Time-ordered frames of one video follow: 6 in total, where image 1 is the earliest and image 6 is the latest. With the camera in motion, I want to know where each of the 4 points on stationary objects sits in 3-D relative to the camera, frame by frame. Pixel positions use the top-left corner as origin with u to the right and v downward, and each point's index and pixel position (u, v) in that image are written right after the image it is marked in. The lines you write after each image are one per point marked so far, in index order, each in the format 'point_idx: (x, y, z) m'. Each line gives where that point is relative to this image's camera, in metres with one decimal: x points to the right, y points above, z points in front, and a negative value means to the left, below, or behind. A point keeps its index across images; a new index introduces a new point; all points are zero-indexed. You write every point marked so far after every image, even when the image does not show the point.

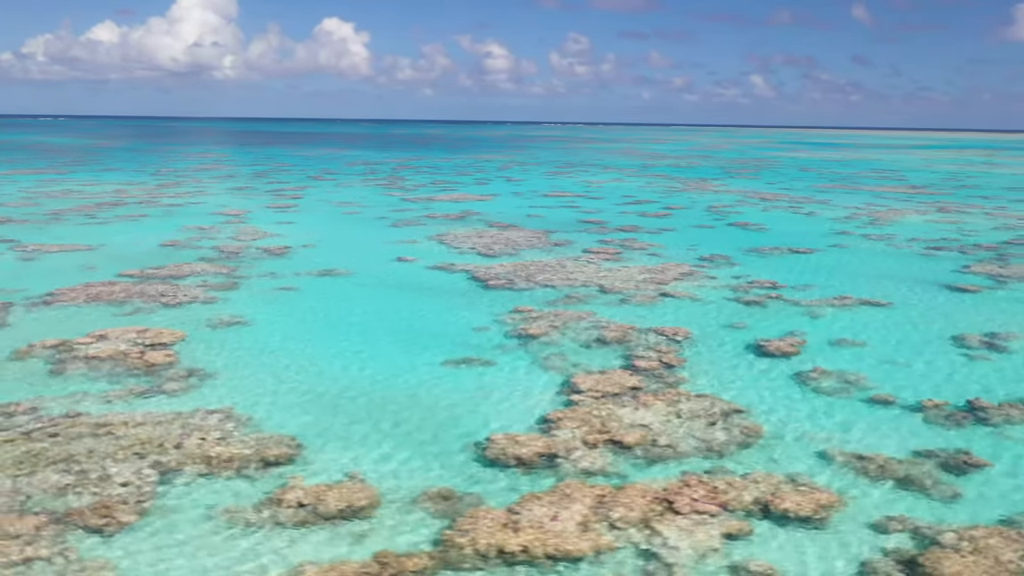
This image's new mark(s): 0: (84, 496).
0: (-4.8, -2.4, +9.2) m
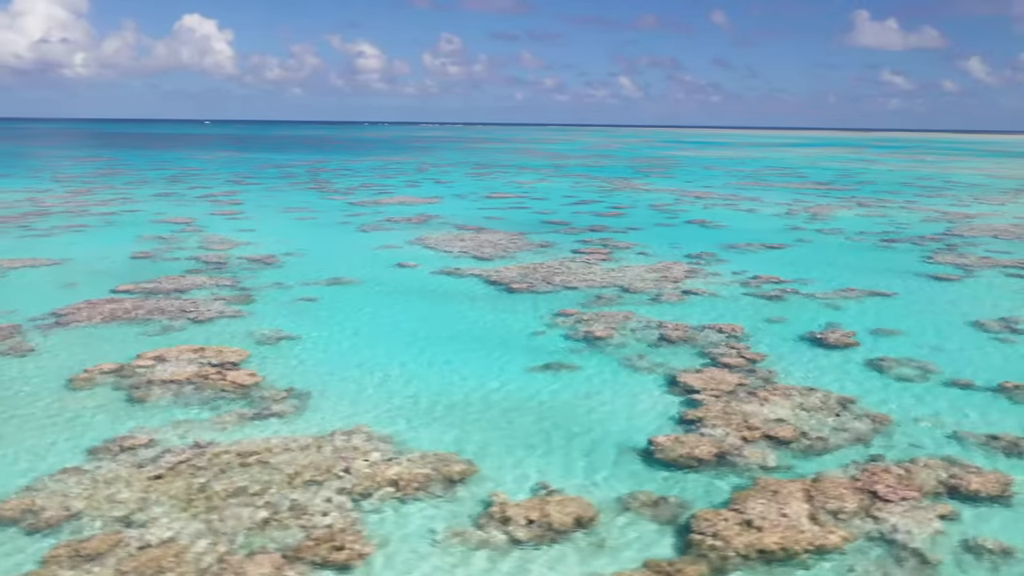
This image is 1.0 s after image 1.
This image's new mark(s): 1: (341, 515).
0: (-2.3, -2.6, +8.7) m
1: (-1.9, -2.5, +9.0) m
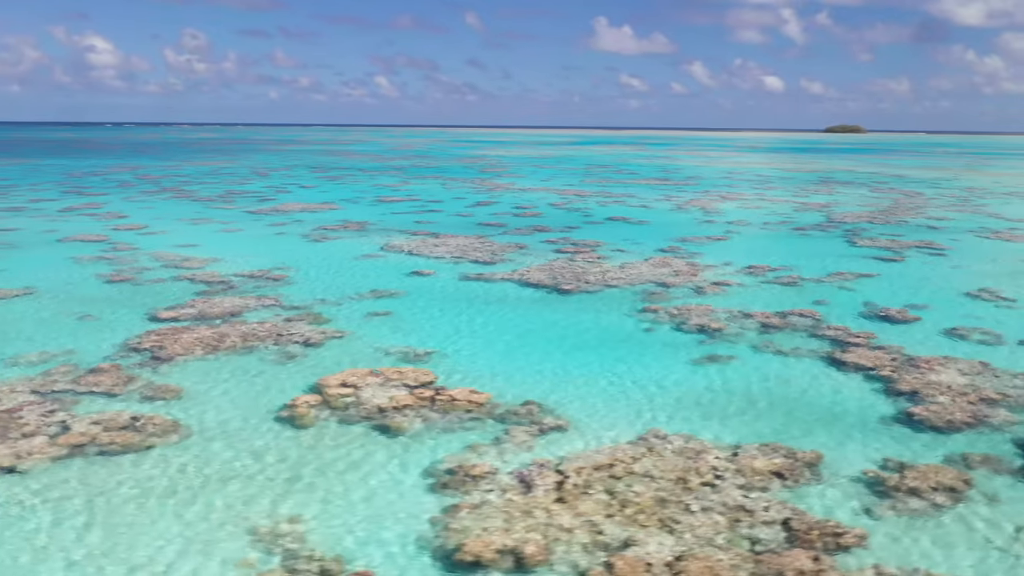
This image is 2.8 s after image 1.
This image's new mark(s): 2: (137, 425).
0: (+2.8, -2.6, +9.0) m
1: (+3.1, -2.5, +9.4) m
2: (-5.4, -2.0, +11.8) m
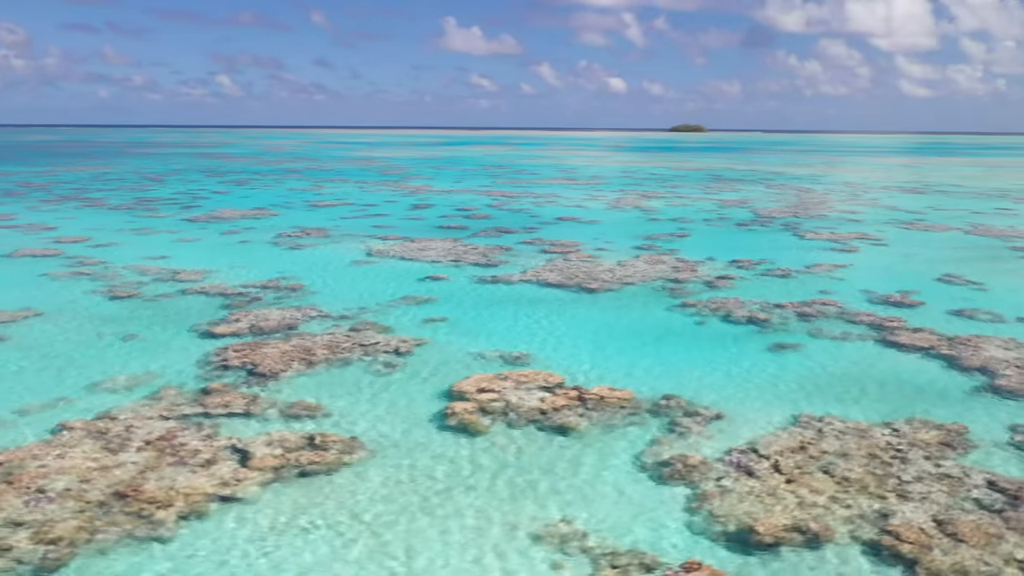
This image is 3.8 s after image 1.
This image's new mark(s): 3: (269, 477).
0: (+5.9, -2.5, +10.2) m
1: (+6.1, -2.4, +10.6) m
2: (-2.8, -2.2, +11.5) m
3: (-3.1, -2.4, +10.4) m
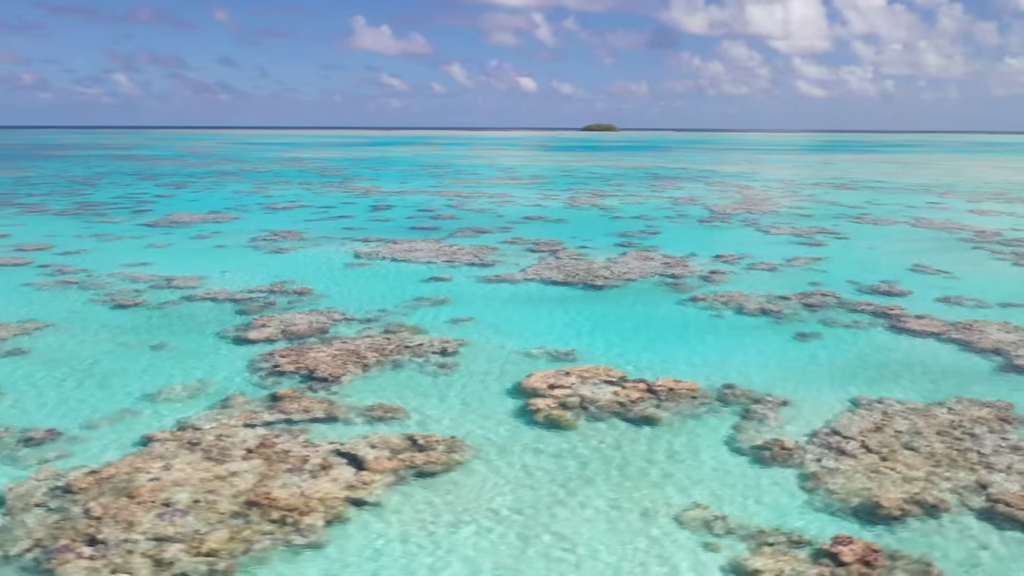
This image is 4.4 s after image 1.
0: (+7.4, -2.3, +11.1) m
1: (+7.6, -2.2, +11.6) m
2: (-1.3, -2.2, +11.5) m
3: (-1.5, -2.4, +10.5) m
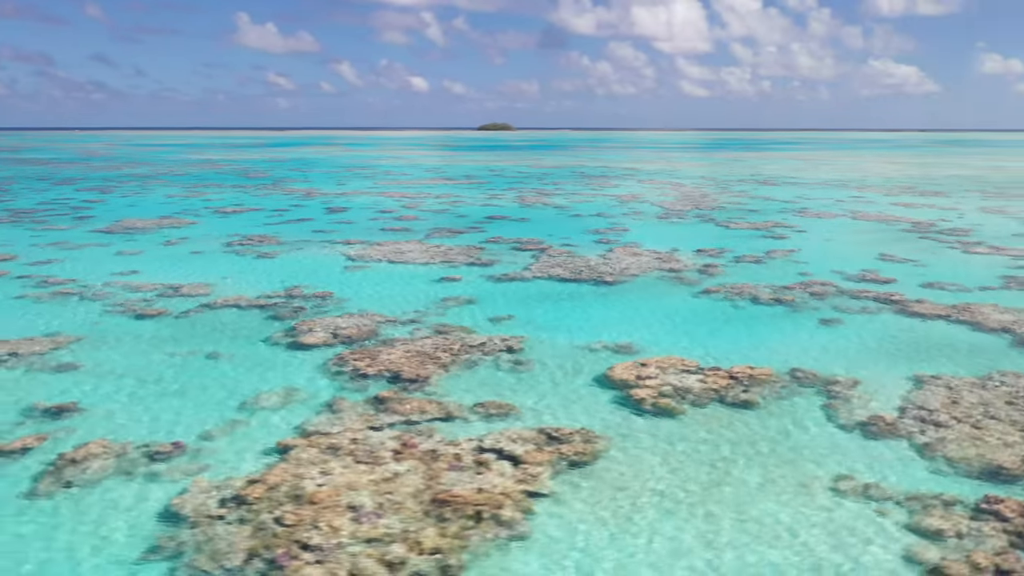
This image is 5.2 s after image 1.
0: (+9.3, -2.0, +12.6) m
1: (+9.4, -1.9, +13.1) m
2: (+0.6, -2.2, +11.9) m
3: (+0.5, -2.4, +10.8) m
